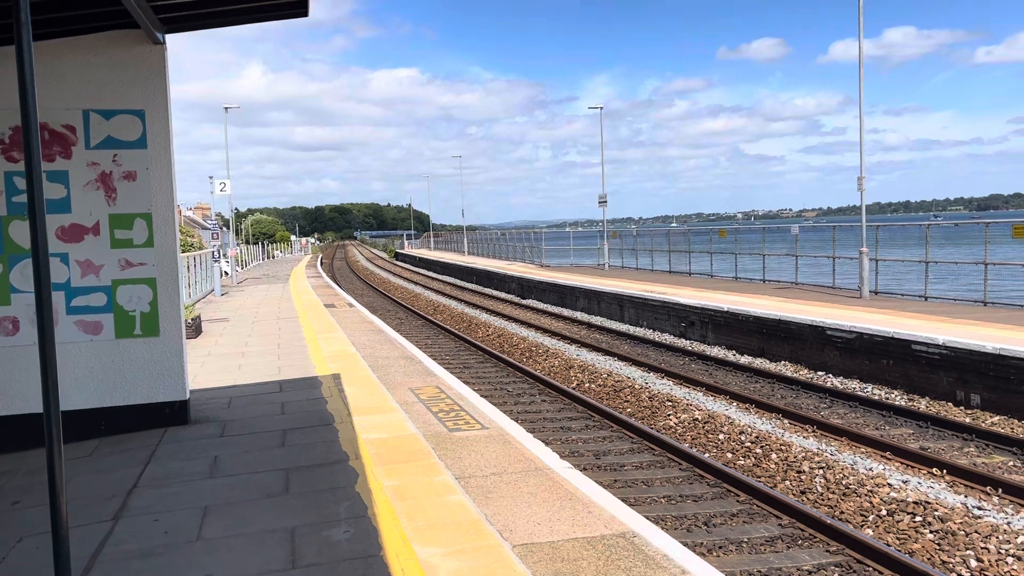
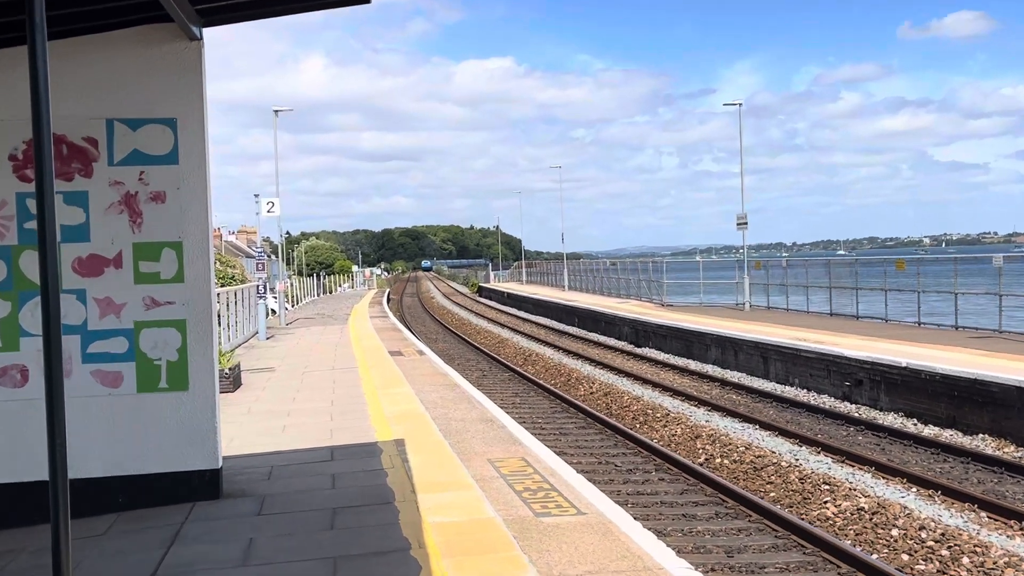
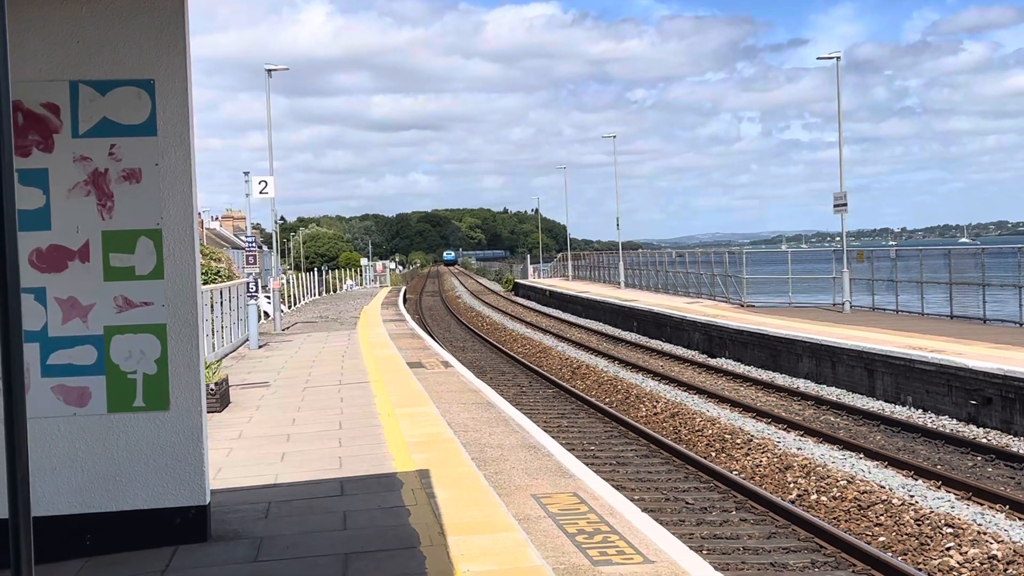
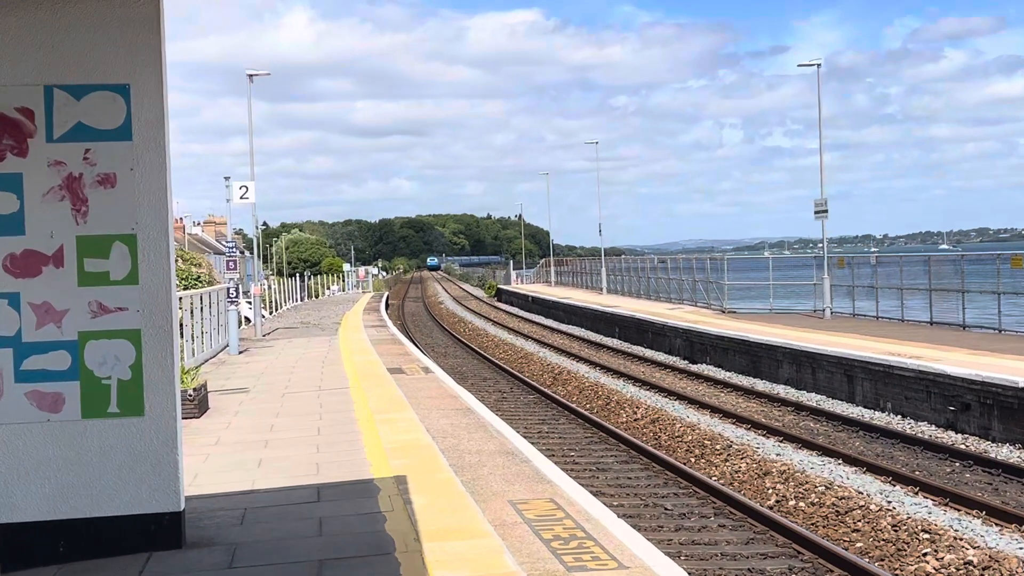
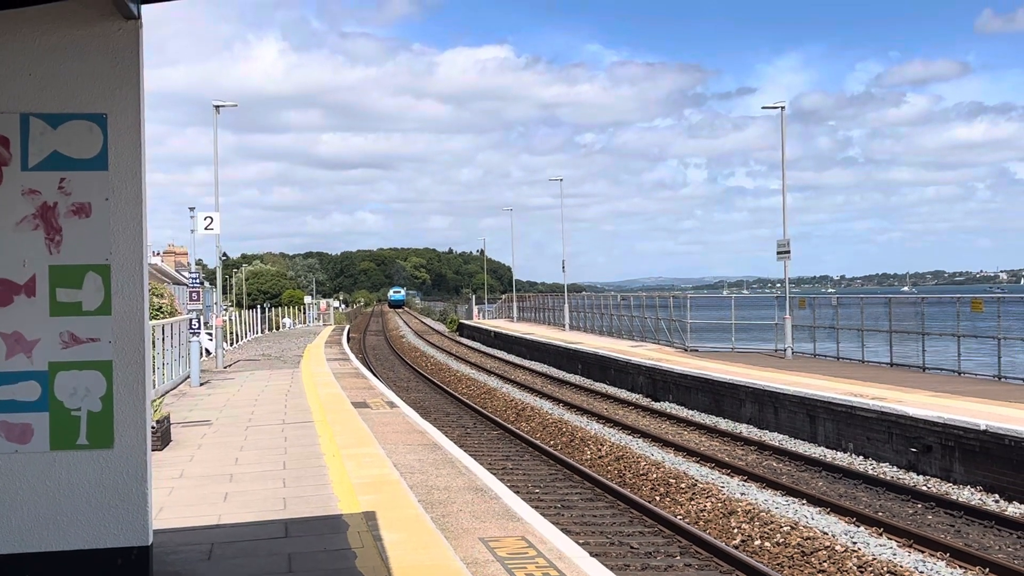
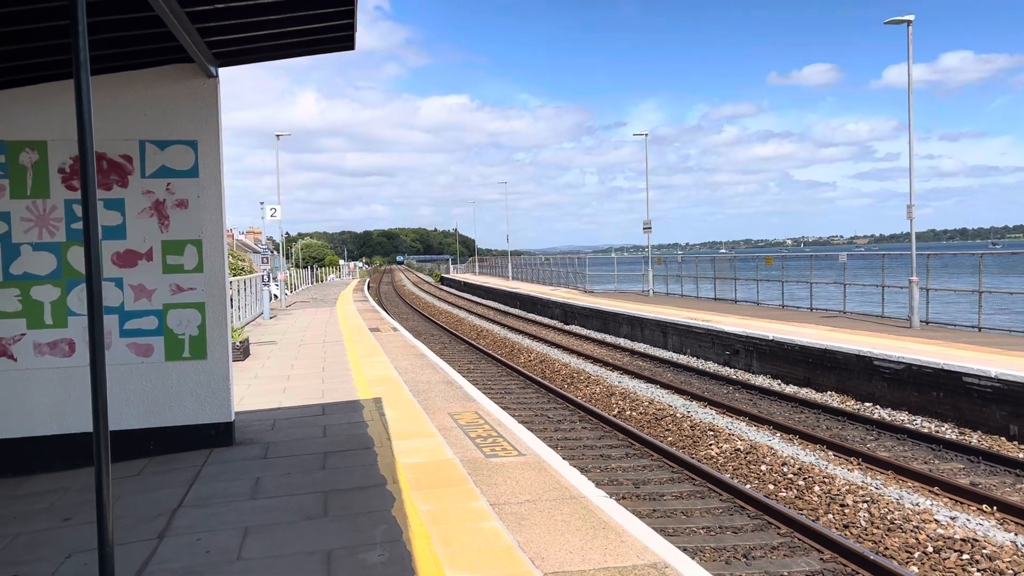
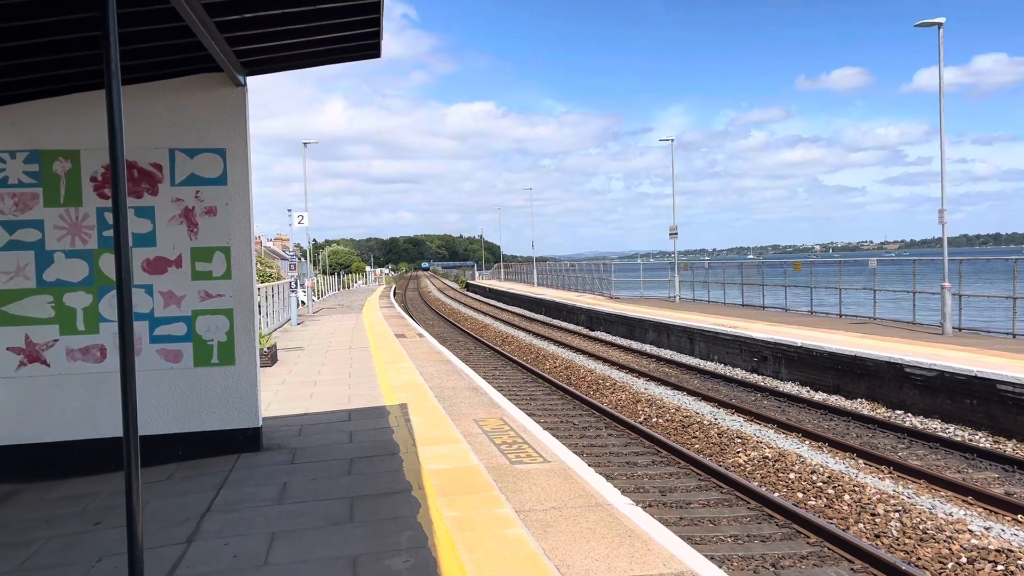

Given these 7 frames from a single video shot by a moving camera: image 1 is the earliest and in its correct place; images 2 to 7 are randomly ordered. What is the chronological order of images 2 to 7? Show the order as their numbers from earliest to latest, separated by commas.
6, 7, 2, 4, 3, 5
